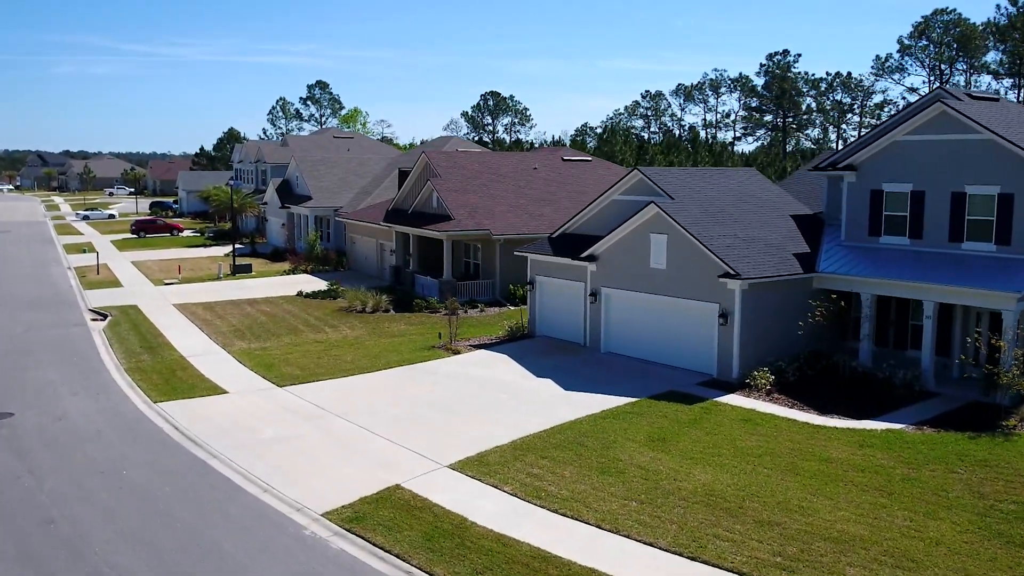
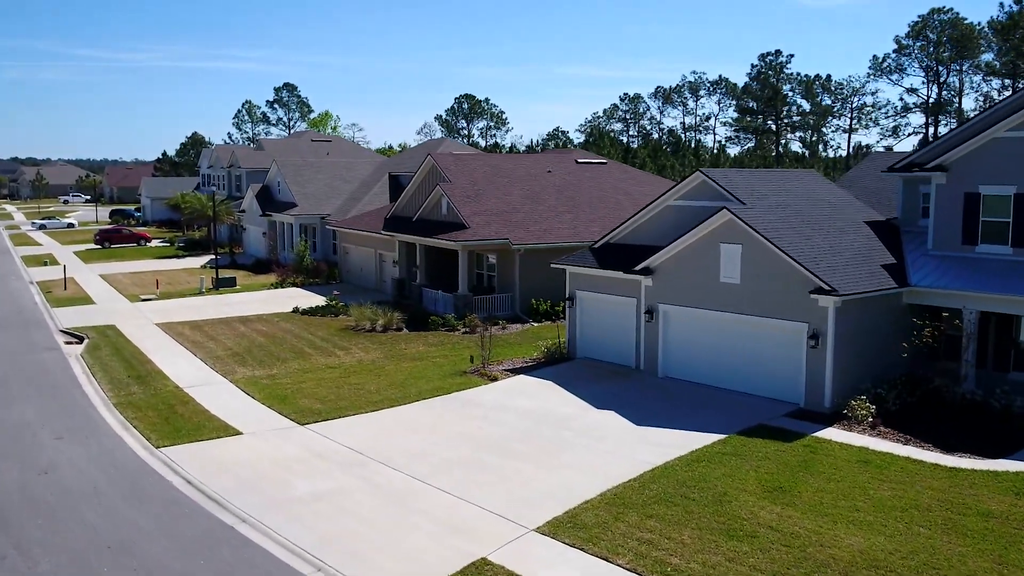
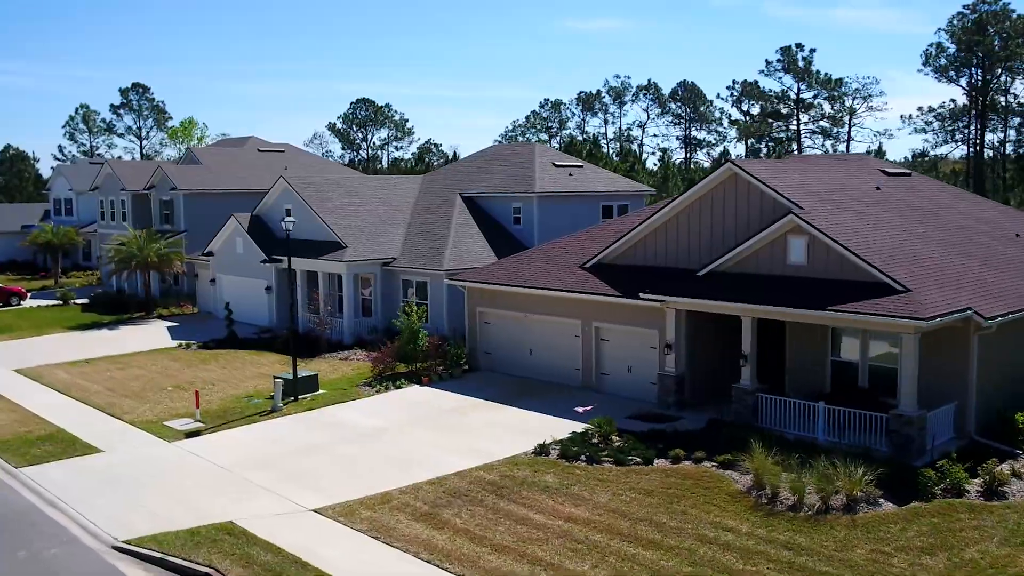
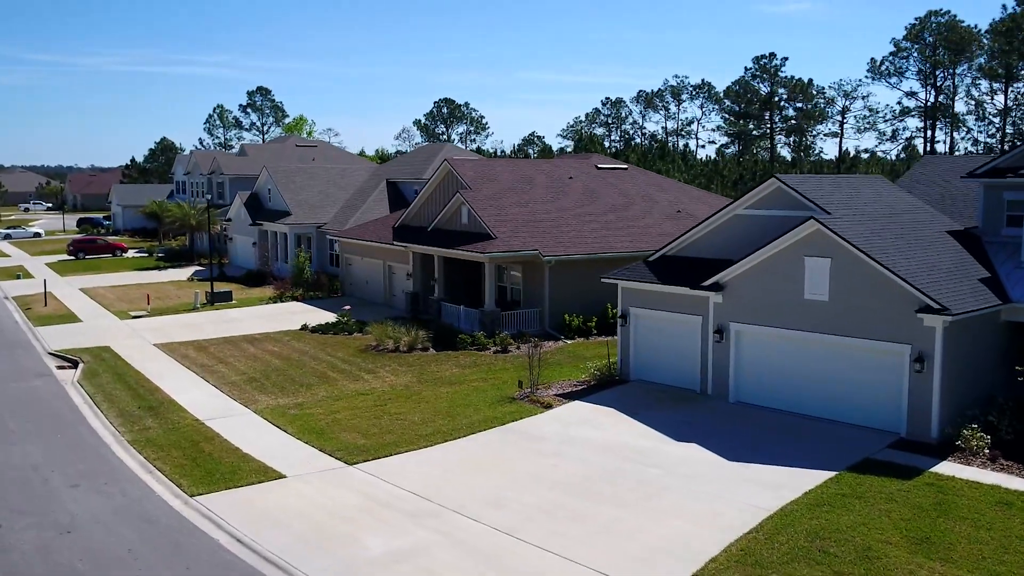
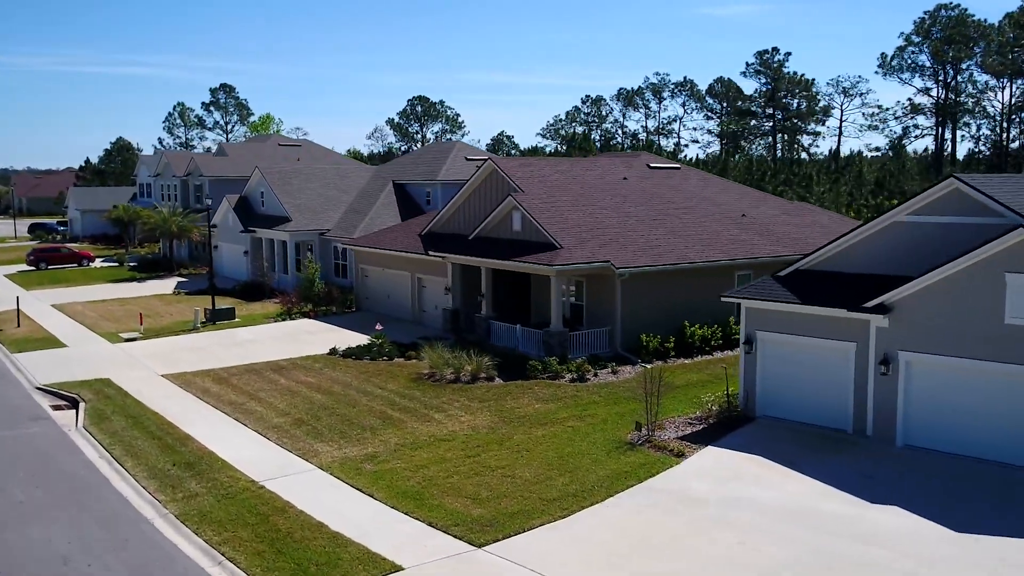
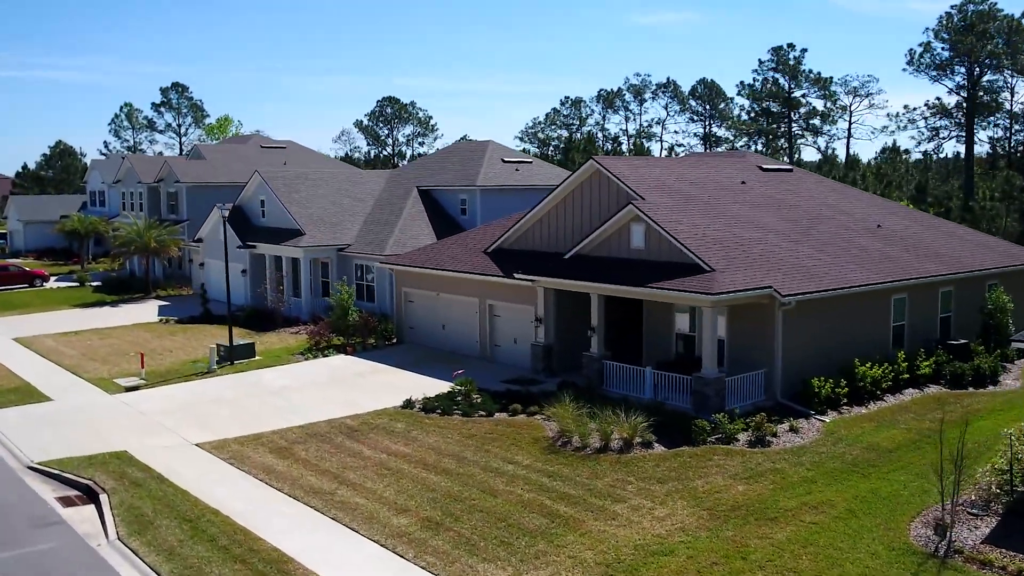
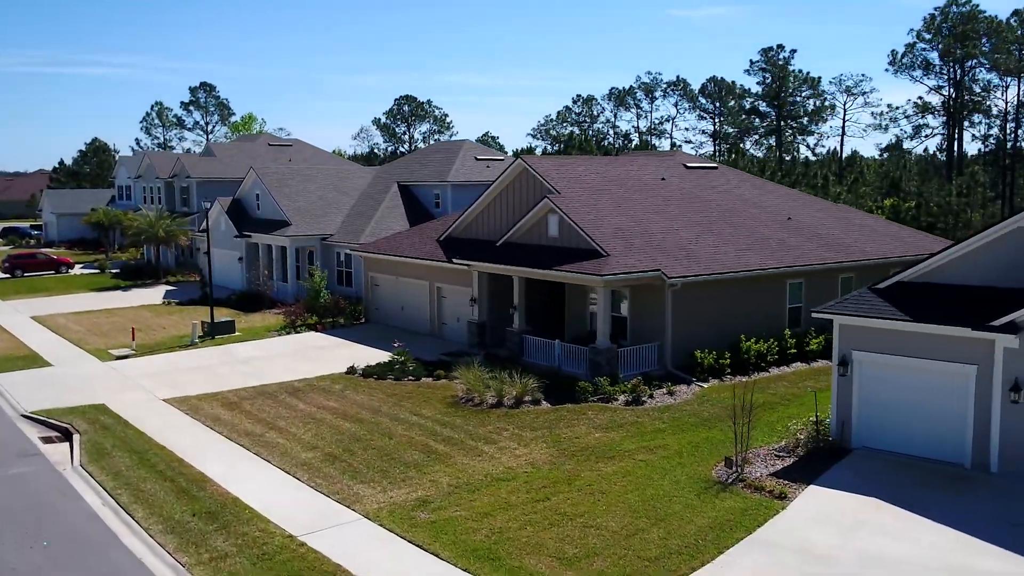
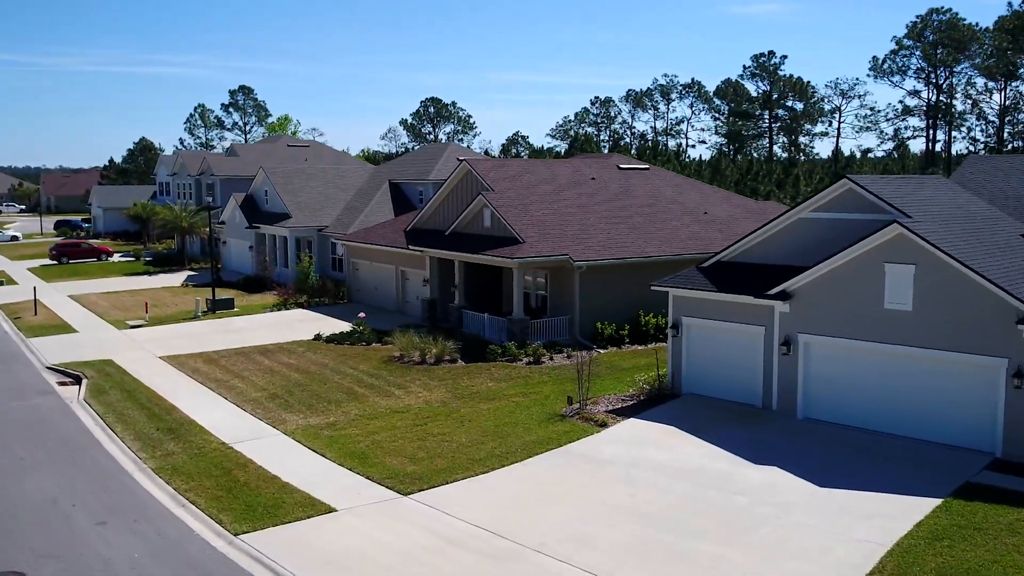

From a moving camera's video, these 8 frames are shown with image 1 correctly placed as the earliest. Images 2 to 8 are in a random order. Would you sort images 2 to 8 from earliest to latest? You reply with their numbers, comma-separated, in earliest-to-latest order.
2, 4, 8, 5, 7, 6, 3
